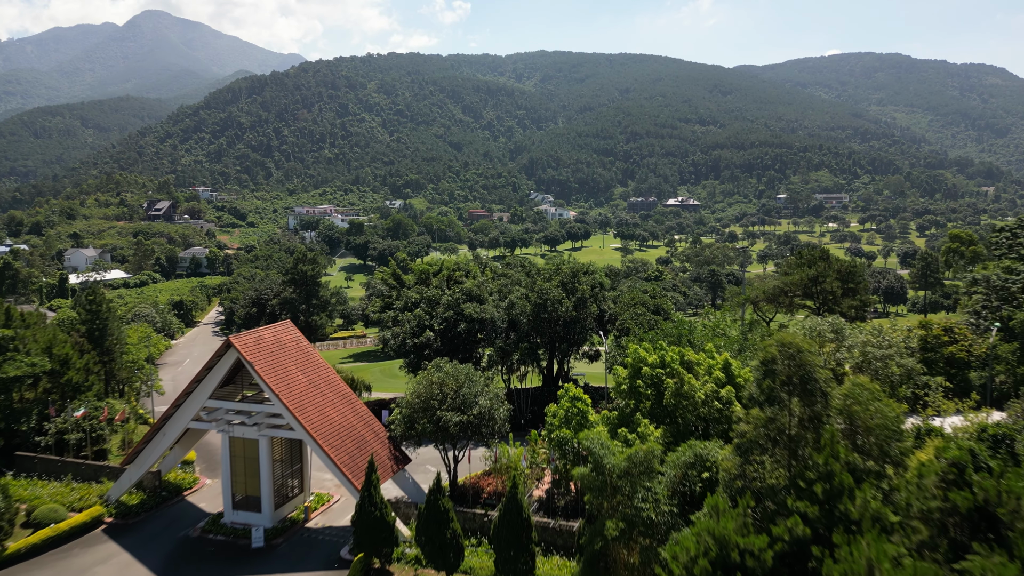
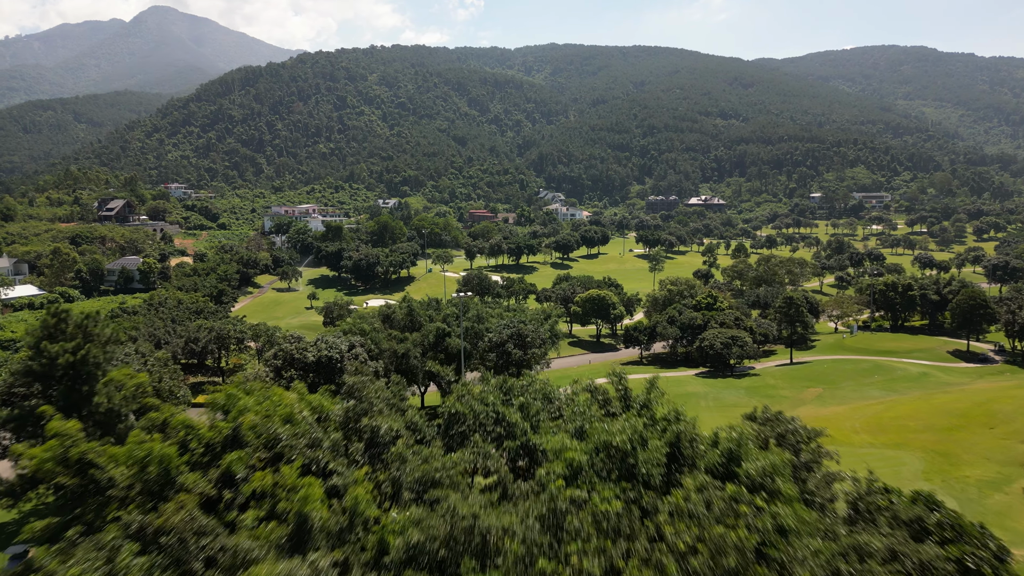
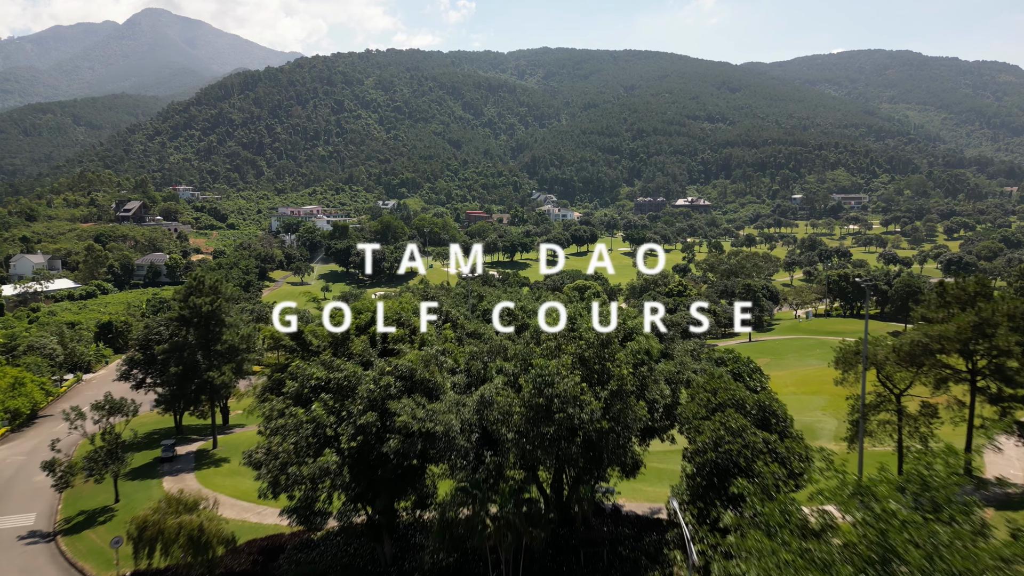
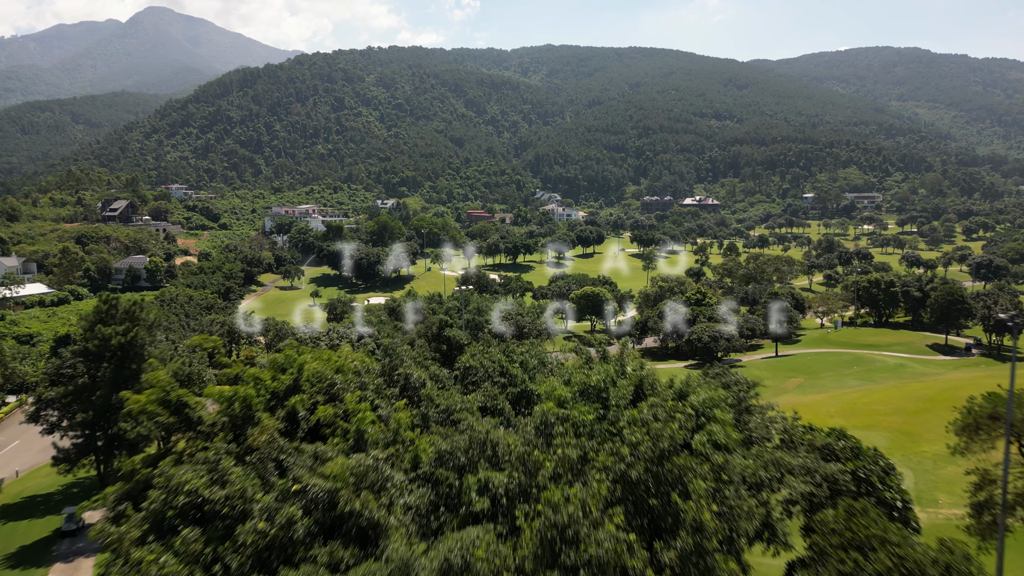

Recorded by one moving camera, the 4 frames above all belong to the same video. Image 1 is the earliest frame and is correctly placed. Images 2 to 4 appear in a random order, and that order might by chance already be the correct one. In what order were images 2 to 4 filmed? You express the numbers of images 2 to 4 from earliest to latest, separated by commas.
3, 4, 2
